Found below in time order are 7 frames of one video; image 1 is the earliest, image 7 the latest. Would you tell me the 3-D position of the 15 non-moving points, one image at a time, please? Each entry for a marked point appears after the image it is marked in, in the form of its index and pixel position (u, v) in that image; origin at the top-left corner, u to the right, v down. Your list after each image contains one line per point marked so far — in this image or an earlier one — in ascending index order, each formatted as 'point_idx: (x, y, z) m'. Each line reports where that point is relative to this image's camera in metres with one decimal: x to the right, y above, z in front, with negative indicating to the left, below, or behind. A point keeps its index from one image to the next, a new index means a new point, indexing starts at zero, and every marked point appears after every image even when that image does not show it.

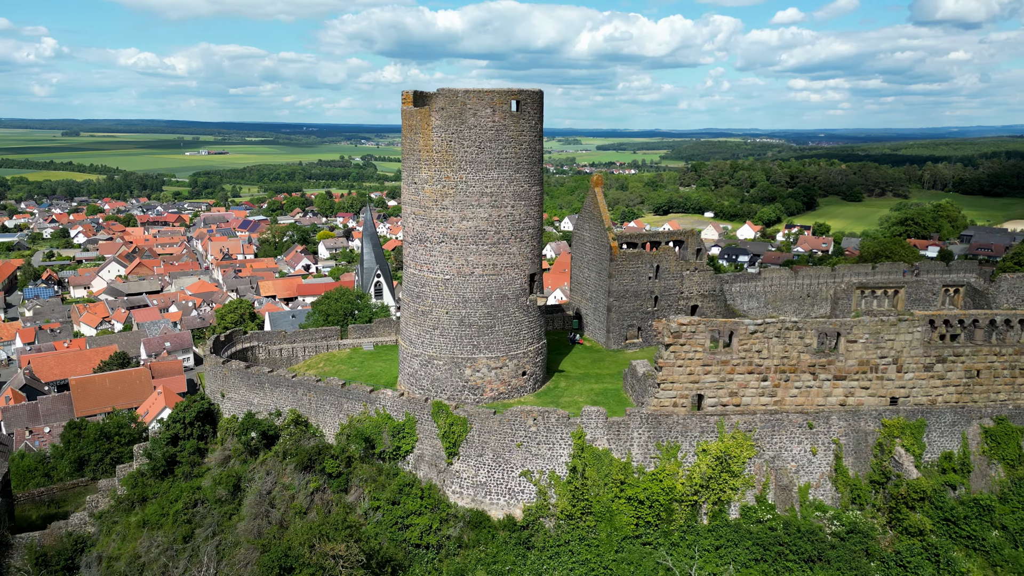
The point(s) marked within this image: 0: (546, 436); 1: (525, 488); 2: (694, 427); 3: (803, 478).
0: (+0.7, -2.9, +14.6) m
1: (+0.3, -4.0, +14.9) m
2: (+3.7, -2.8, +14.7) m
3: (+6.0, -3.9, +15.0) m
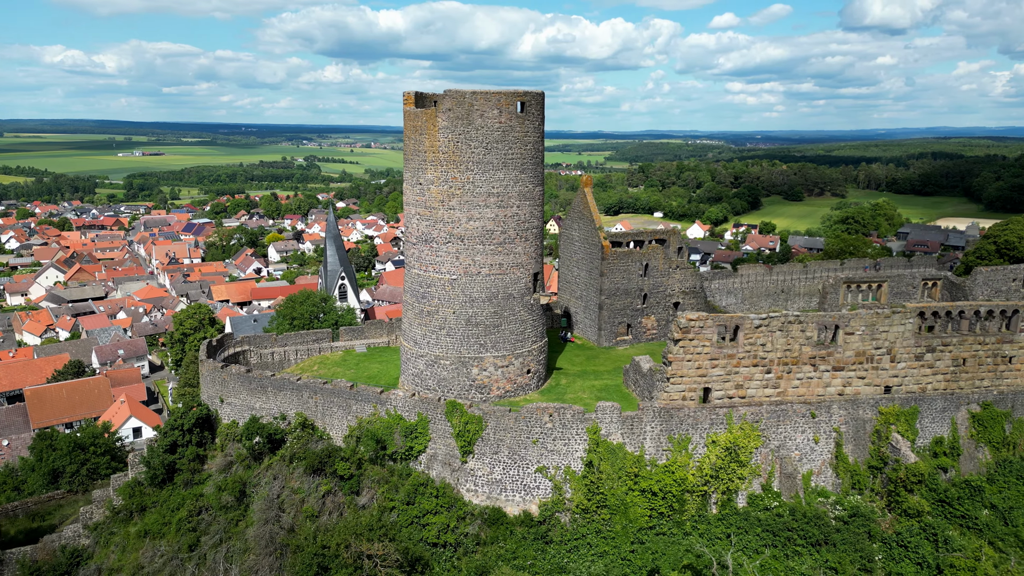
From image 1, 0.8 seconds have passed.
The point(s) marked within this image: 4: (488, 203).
0: (+1.0, -2.9, +14.9) m
1: (+0.6, -4.0, +15.1) m
2: (+4.0, -2.7, +15.2) m
3: (+6.3, -3.8, +15.6) m
4: (-0.5, +1.9, +16.4) m
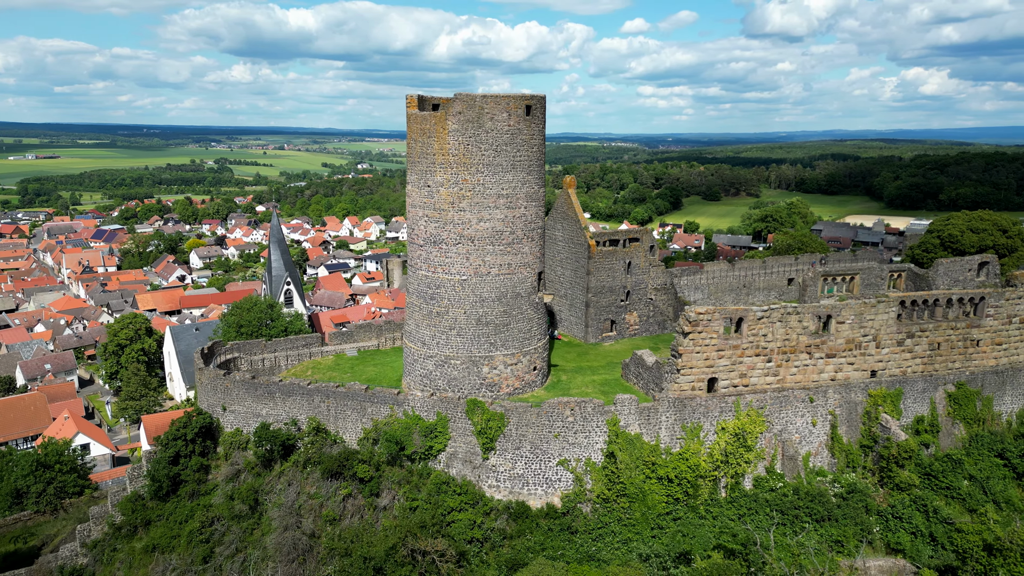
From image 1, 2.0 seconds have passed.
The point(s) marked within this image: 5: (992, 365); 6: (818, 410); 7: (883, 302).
0: (+1.5, -2.9, +15.4) m
1: (+1.1, -4.0, +15.5) m
2: (+4.4, -2.6, +16.0) m
3: (+6.7, -3.6, +16.6) m
4: (-0.3, +1.9, +16.8) m
5: (+11.7, -1.9, +17.9) m
6: (+6.9, -2.7, +16.6) m
7: (+8.5, -0.3, +16.8) m
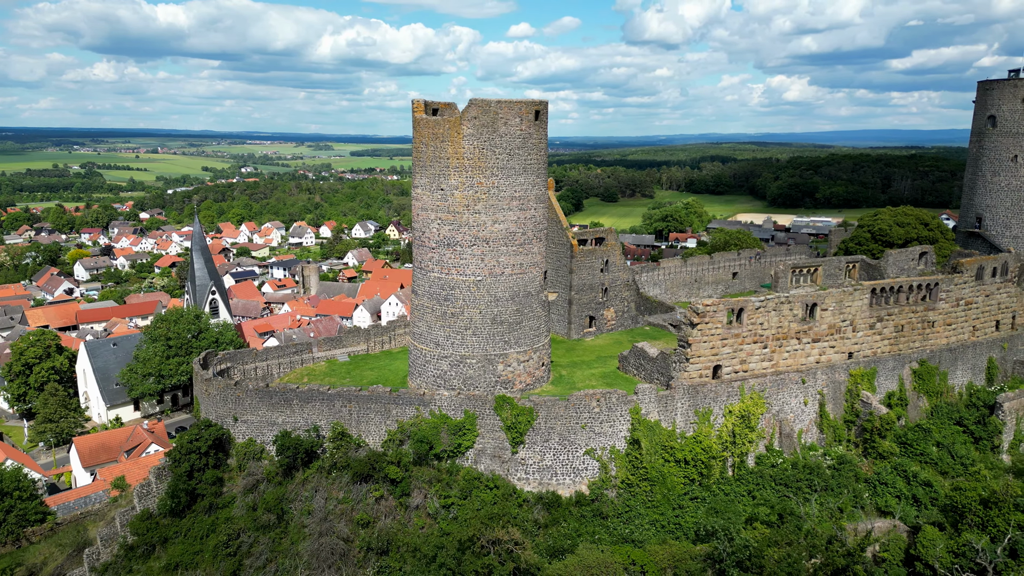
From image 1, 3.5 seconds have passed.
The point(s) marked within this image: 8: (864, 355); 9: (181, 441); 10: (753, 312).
0: (+2.1, -2.8, +16.2) m
1: (+1.7, -3.9, +16.3) m
2: (+4.9, -2.5, +17.2) m
3: (+7.1, -3.4, +18.1) m
4: (0.0, +1.9, +17.3) m
5: (+11.8, -1.5, +20.1) m
6: (+7.3, -2.5, +18.1) m
7: (+8.8, -0.1, +18.6) m
8: (+9.0, -1.7, +18.9) m
9: (-7.5, -3.5, +16.6) m
10: (+5.7, -0.6, +17.5) m
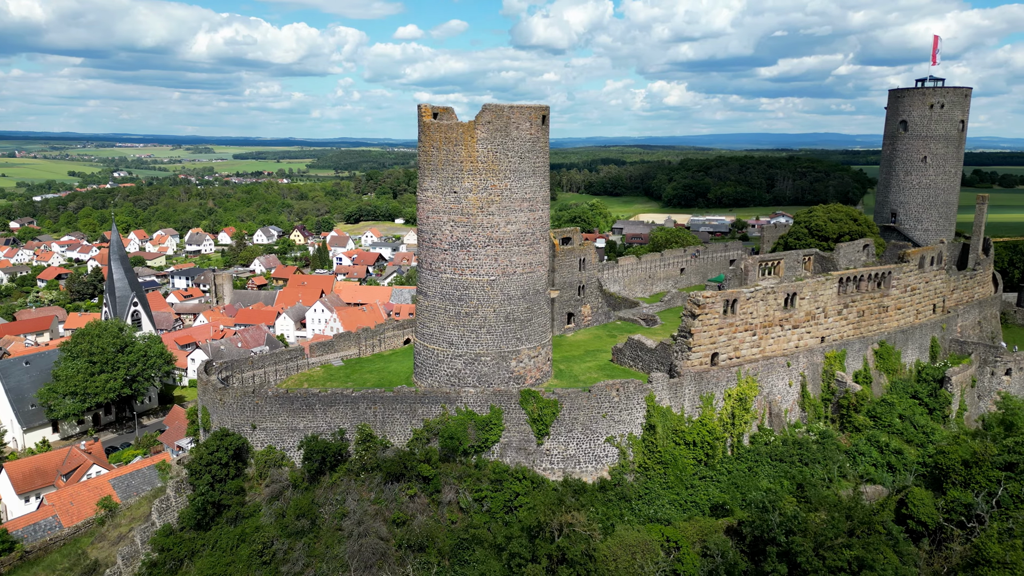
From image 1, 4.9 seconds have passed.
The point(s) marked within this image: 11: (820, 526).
0: (+2.6, -2.7, +17.1) m
1: (+2.3, -3.8, +17.1) m
2: (+5.2, -2.3, +18.5) m
3: (+7.3, -3.1, +19.7) m
4: (+0.2, +1.9, +17.9) m
5: (+11.7, -1.1, +22.3) m
6: (+7.5, -2.3, +19.8) m
7: (+8.8, +0.2, +20.4) m
8: (+9.1, -1.4, +20.8) m
9: (-6.9, -3.6, +16.2) m
10: (+6.0, -0.4, +18.9) m
11: (+5.5, -4.2, +13.0) m
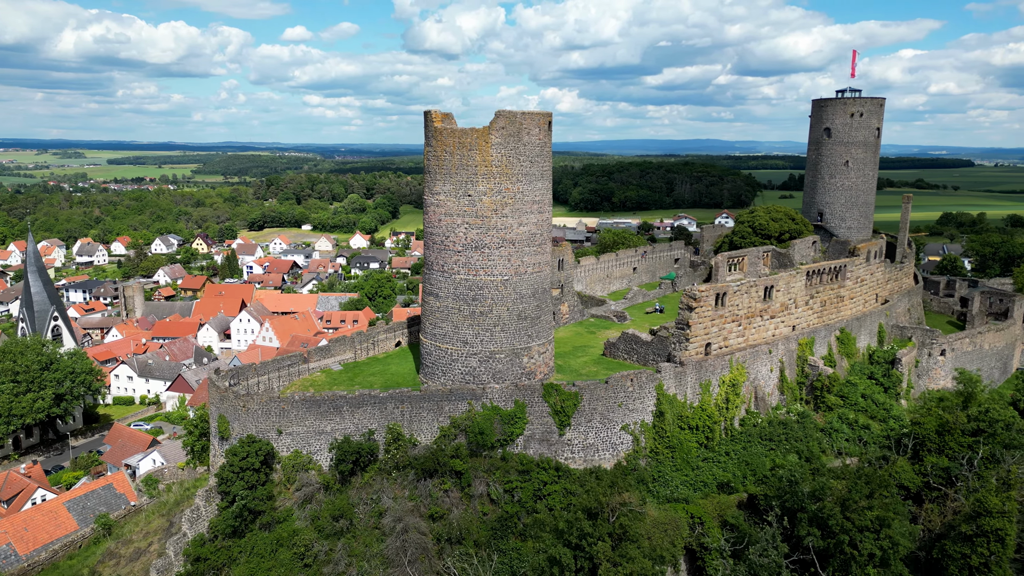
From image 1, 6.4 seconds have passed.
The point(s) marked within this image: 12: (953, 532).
0: (+3.1, -2.6, +18.2) m
1: (+2.8, -3.7, +18.2) m
2: (+5.5, -2.1, +19.9) m
3: (+7.4, -3.0, +21.4) m
4: (+0.5, +2.0, +18.7) m
5: (+11.3, -0.9, +24.5) m
6: (+7.6, -2.1, +21.5) m
7: (+8.7, +0.4, +22.3) m
8: (+9.0, -1.2, +22.7) m
9: (-6.2, -3.8, +16.1) m
10: (+6.1, -0.2, +20.5) m
11: (+6.5, -4.0, +14.5) m
12: (+8.6, -4.7, +14.3) m
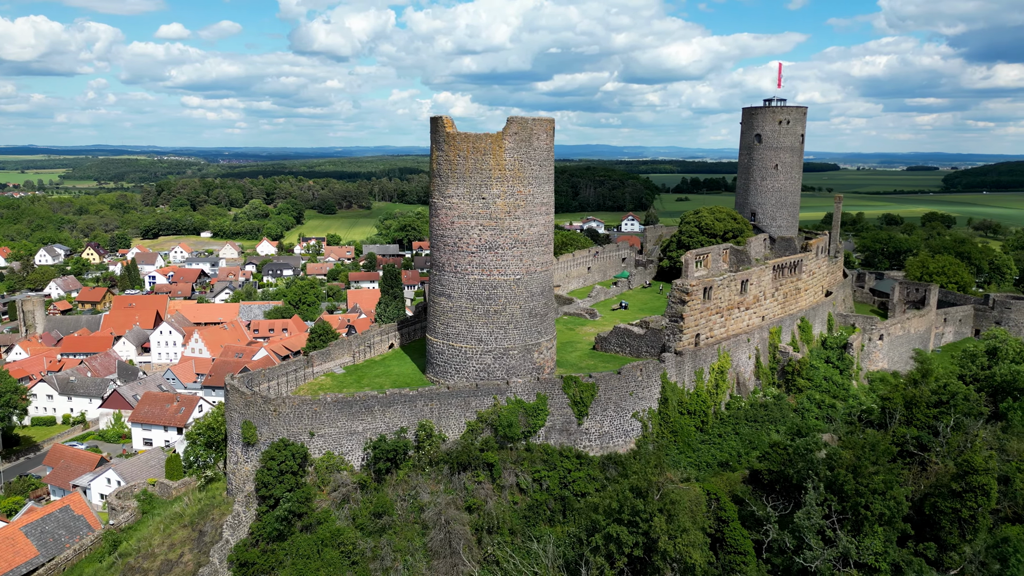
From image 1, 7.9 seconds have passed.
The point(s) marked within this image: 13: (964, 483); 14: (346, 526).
0: (+3.5, -2.5, +19.4) m
1: (+3.2, -3.6, +19.3) m
2: (+5.6, -2.0, +21.4) m
3: (+7.3, -2.8, +23.2) m
4: (+0.8, +2.0, +19.6) m
5: (+10.7, -0.6, +26.8) m
6: (+7.5, -1.9, +23.3) m
7: (+8.4, +0.7, +24.2) m
8: (+8.7, -1.0, +24.7) m
9: (-5.4, -3.9, +16.0) m
10: (+6.1, 0.0, +22.1) m
11: (+7.4, -3.8, +16.2) m
12: (+9.5, -4.5, +16.3) m
13: (+9.8, -4.2, +15.9) m
14: (-3.6, -5.2, +16.0) m
